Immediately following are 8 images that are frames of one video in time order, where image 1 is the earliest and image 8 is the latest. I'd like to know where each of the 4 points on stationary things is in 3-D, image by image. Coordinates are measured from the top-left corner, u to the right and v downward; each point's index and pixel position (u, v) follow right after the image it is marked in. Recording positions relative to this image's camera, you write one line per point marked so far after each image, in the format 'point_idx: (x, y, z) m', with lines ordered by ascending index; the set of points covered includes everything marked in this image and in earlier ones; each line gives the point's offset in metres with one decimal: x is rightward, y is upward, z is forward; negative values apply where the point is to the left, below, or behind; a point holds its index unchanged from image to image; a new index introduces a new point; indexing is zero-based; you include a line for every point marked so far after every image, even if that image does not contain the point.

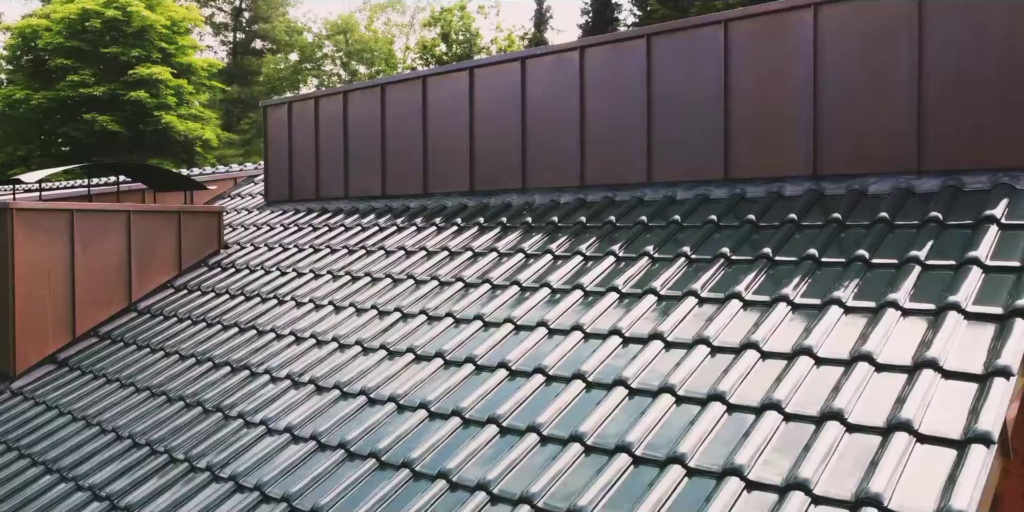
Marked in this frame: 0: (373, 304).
0: (-0.8, -0.3, +4.7) m
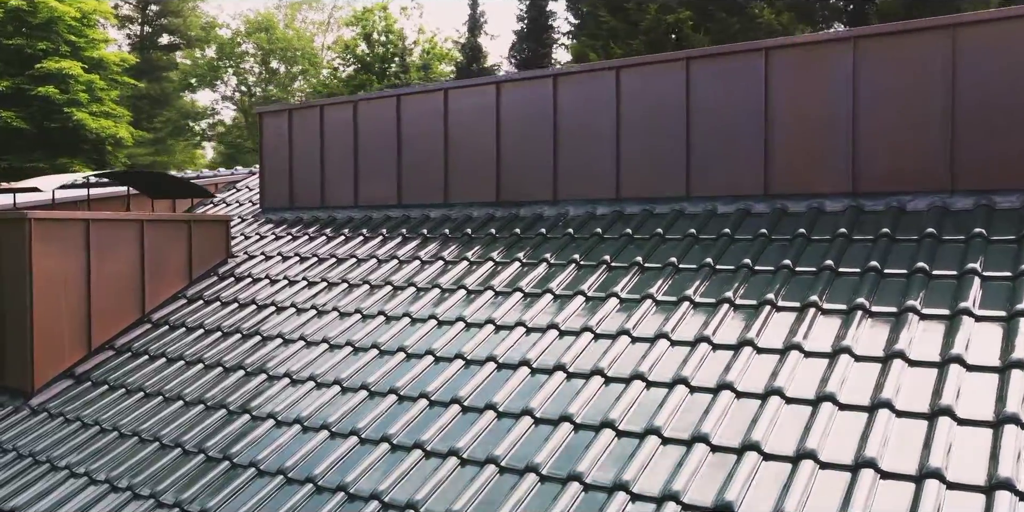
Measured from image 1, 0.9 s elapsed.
0: (-0.4, -0.4, +4.8) m
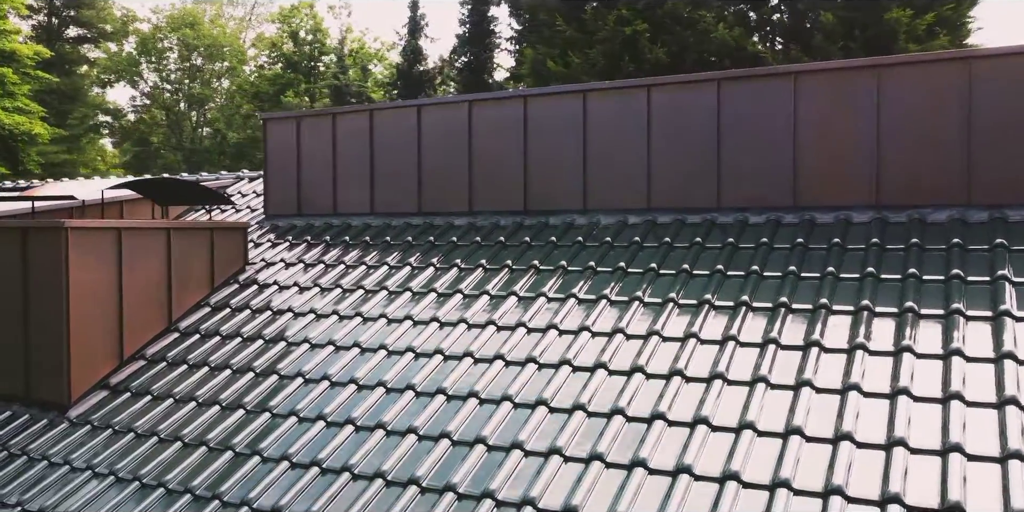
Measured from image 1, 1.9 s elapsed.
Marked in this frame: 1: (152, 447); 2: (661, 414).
0: (-0.1, -0.4, +5.0) m
1: (-2.1, -1.1, +4.6) m
2: (+0.7, -0.8, +3.8) m
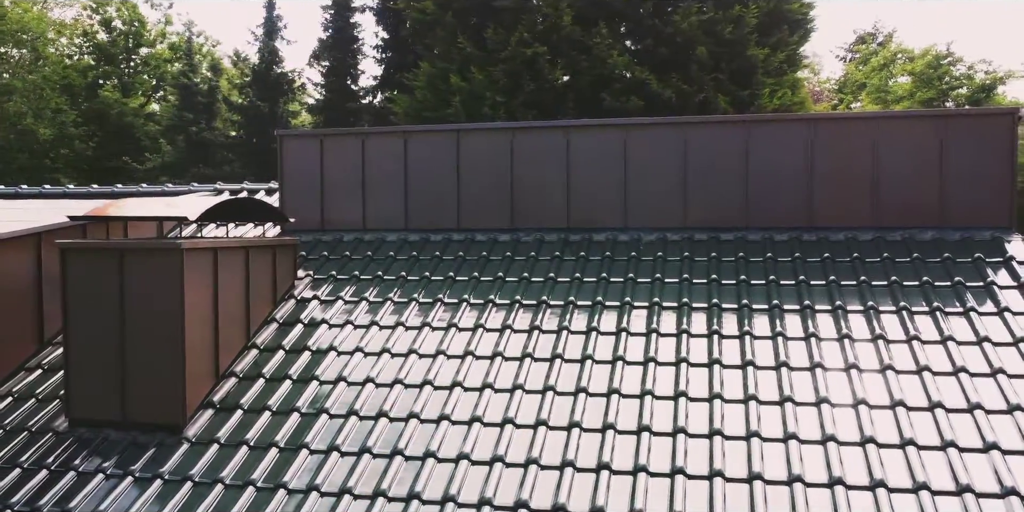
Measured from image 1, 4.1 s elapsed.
0: (+0.6, -0.5, +5.7) m
1: (-1.2, -1.2, +4.8) m
2: (+1.7, -0.8, +4.8) m
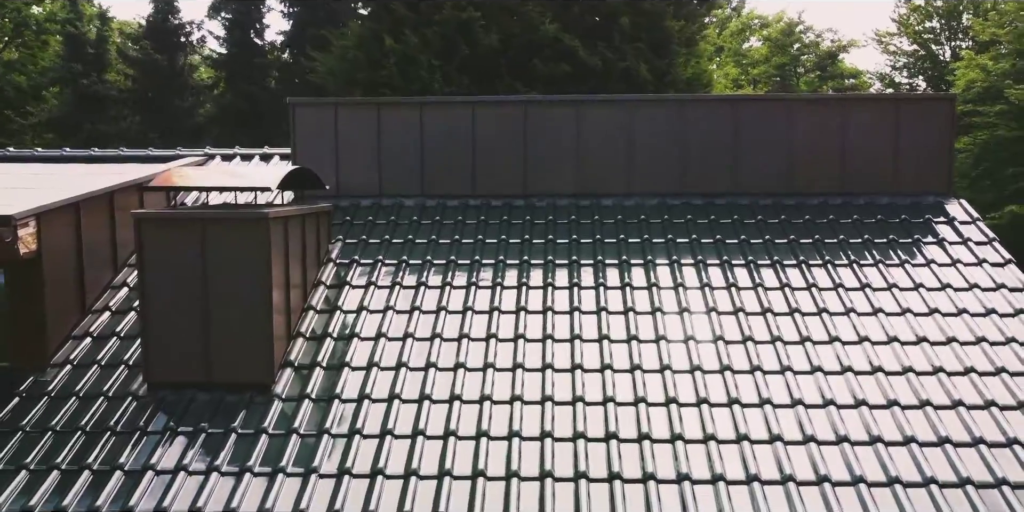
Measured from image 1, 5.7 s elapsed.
0: (+0.9, -0.2, +6.5) m
1: (-0.7, -1.0, +5.3) m
2: (+2.1, -0.6, +5.8) m
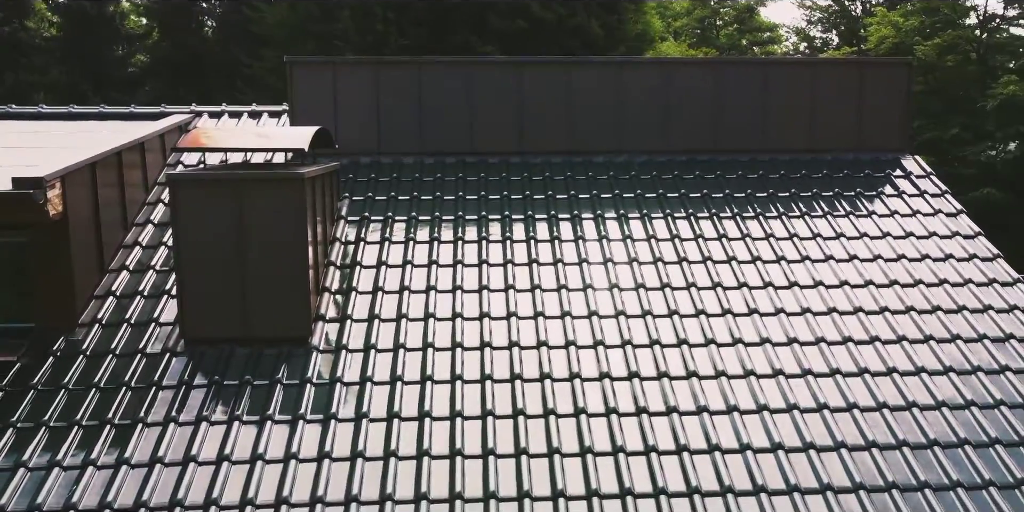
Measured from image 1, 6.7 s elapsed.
0: (+1.0, +0.2, +7.0) m
1: (-0.5, -0.7, +5.7) m
2: (+2.3, -0.2, +6.5) m
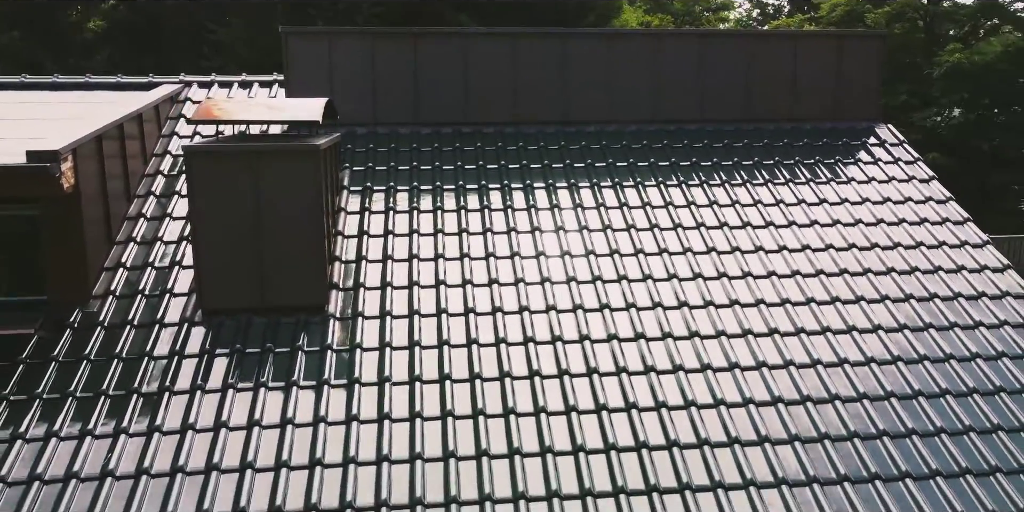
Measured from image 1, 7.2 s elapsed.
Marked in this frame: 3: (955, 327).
0: (+1.0, +0.5, +7.2) m
1: (-0.4, -0.5, +5.9) m
2: (+2.3, +0.1, +6.8) m
3: (+3.4, -0.5, +6.1) m
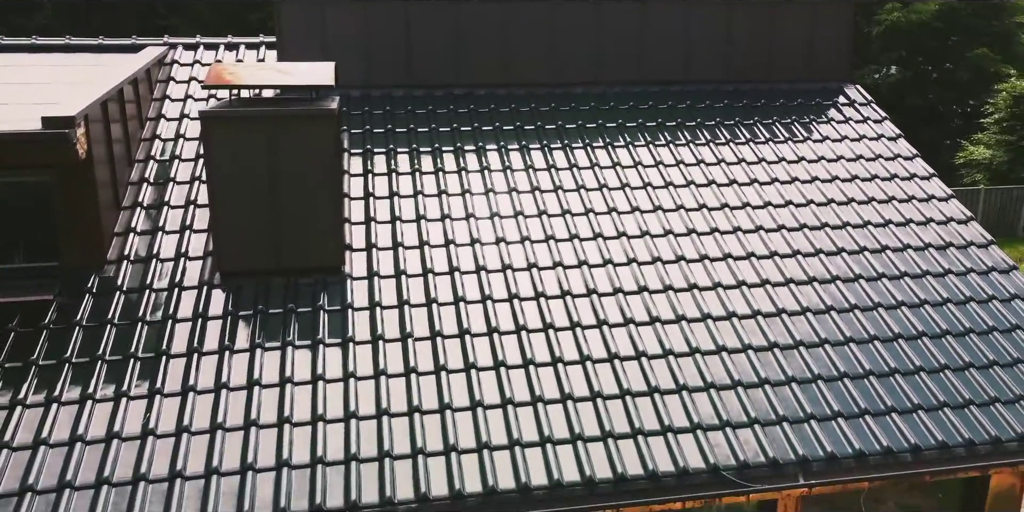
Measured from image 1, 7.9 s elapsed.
0: (+0.9, +0.9, +7.5) m
1: (-0.3, -0.2, +6.2) m
2: (+2.3, +0.5, +7.2) m
3: (+3.4, -0.2, +6.6) m
